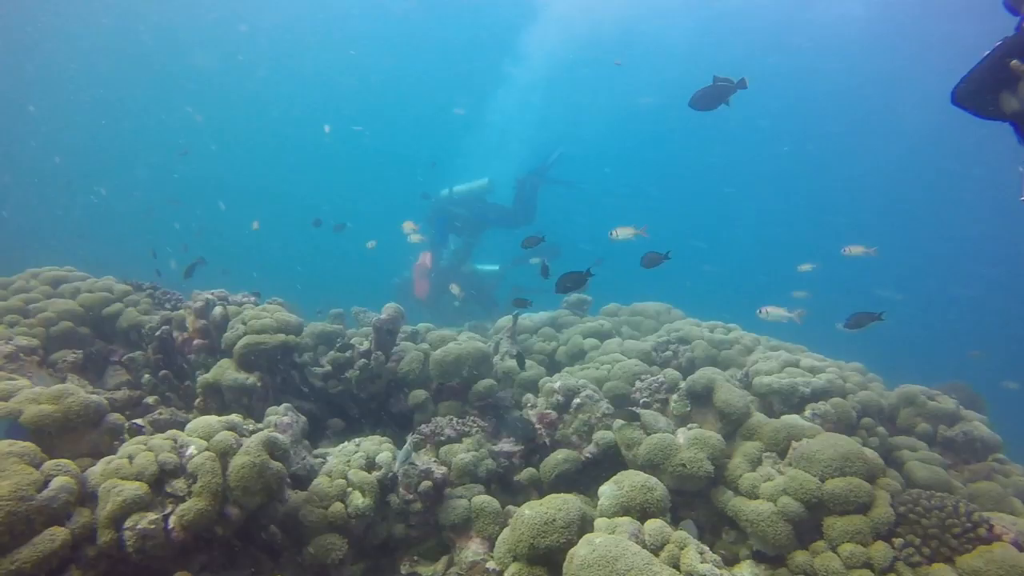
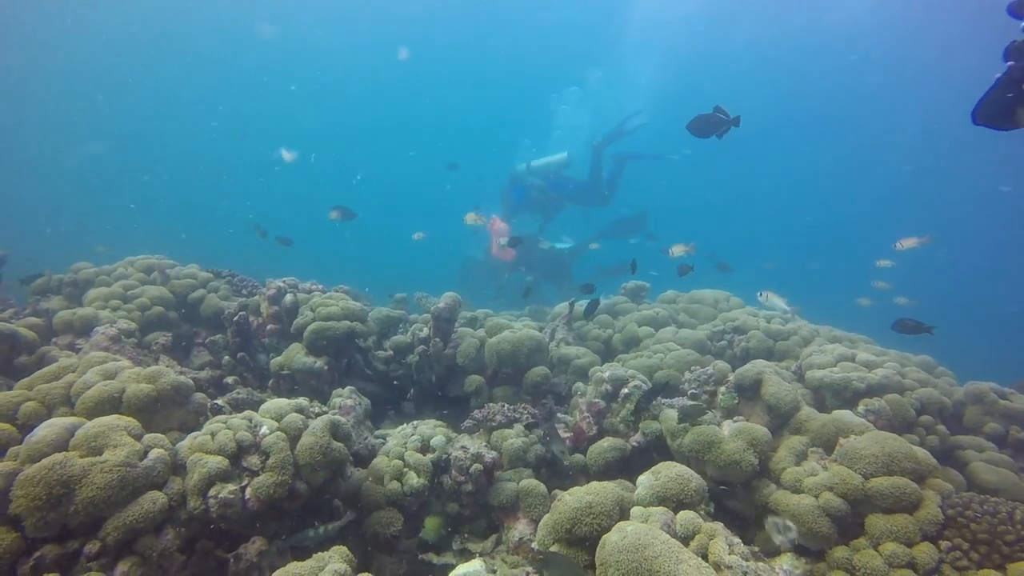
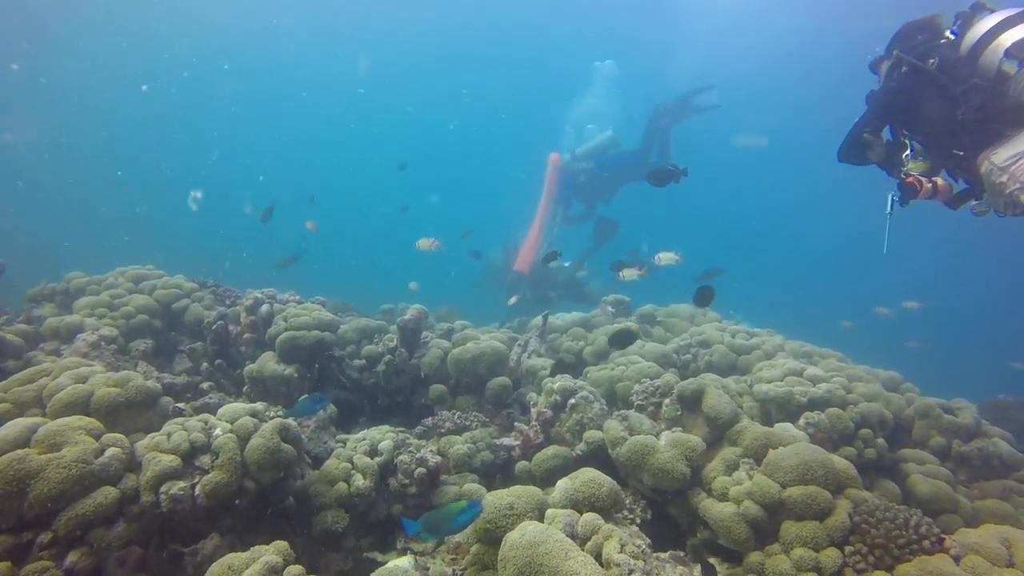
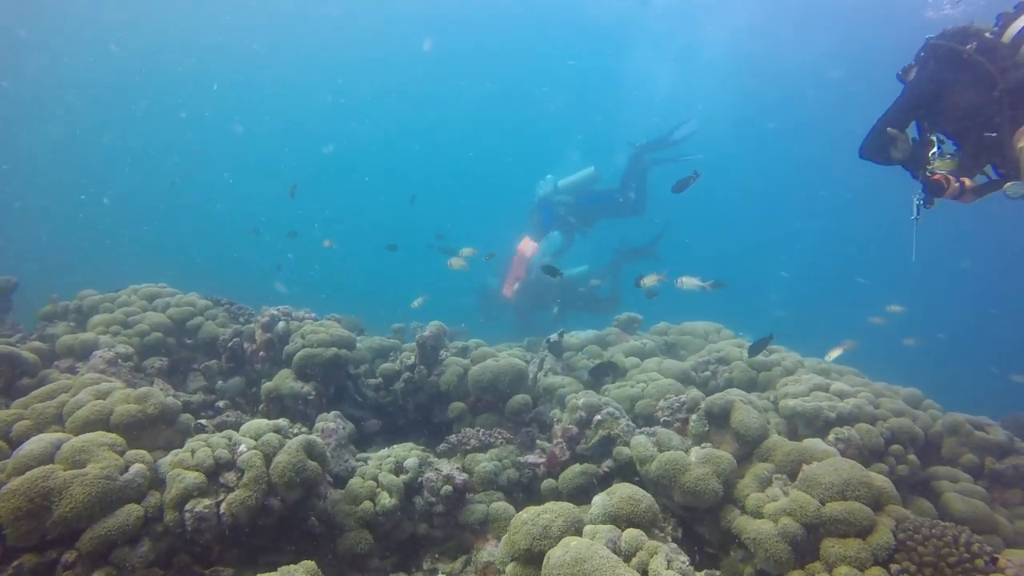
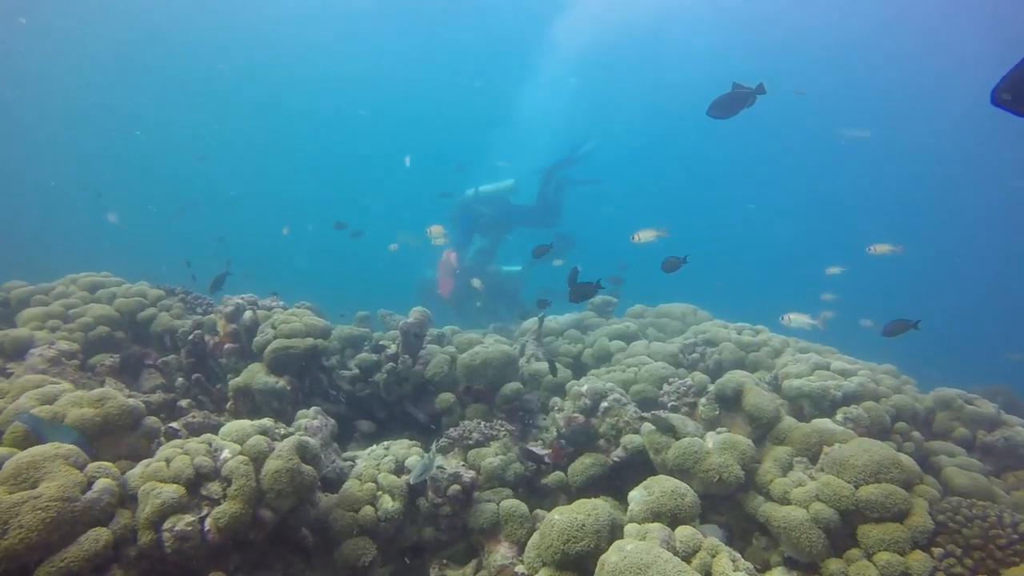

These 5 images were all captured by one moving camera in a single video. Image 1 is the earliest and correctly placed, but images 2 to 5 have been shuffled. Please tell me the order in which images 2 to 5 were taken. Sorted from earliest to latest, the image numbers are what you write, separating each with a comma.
5, 2, 4, 3
